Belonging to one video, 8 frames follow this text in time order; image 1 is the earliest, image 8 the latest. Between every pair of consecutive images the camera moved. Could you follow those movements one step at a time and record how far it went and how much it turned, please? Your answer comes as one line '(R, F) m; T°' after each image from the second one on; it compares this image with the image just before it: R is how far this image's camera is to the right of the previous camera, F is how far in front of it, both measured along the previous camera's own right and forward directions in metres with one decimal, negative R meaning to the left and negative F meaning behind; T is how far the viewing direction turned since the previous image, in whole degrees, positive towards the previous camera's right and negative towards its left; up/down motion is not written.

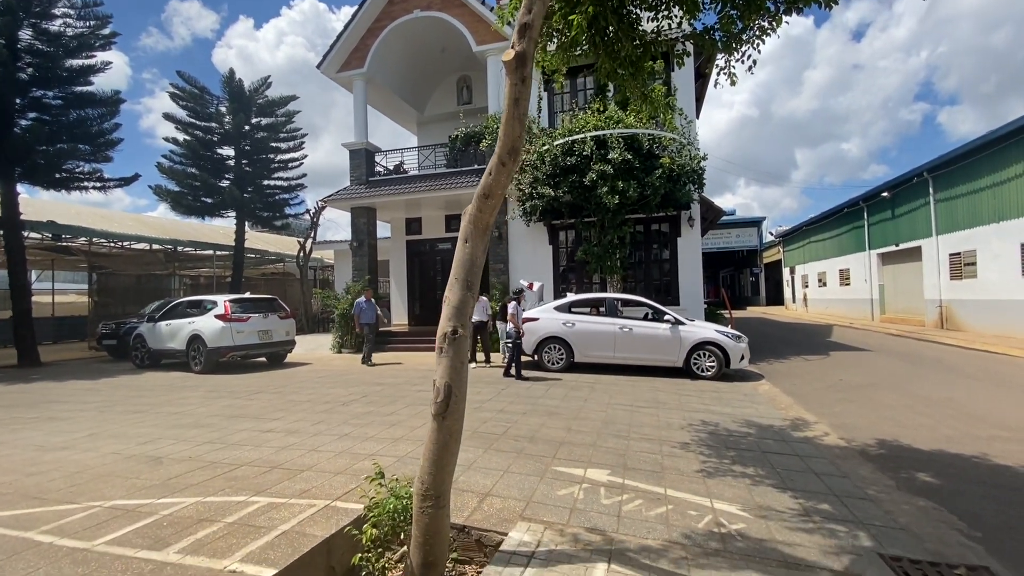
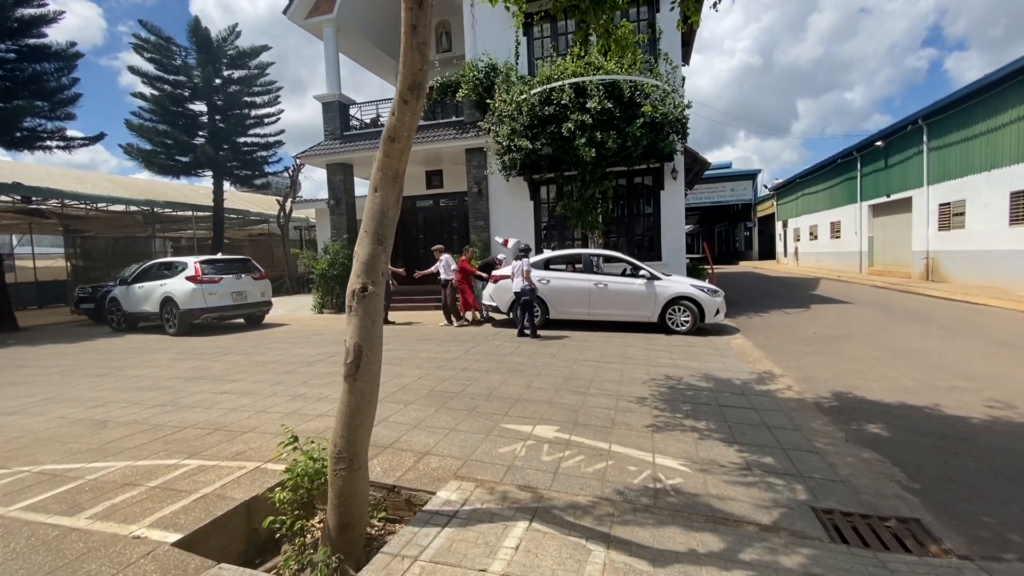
(+0.5, +0.2) m; 0°
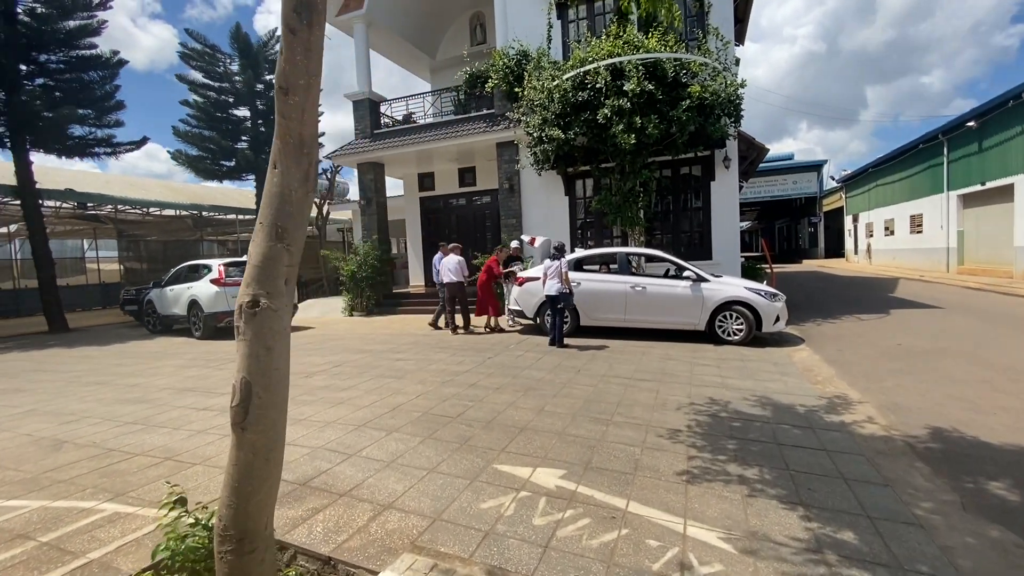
(+0.4, +0.9) m; -6°
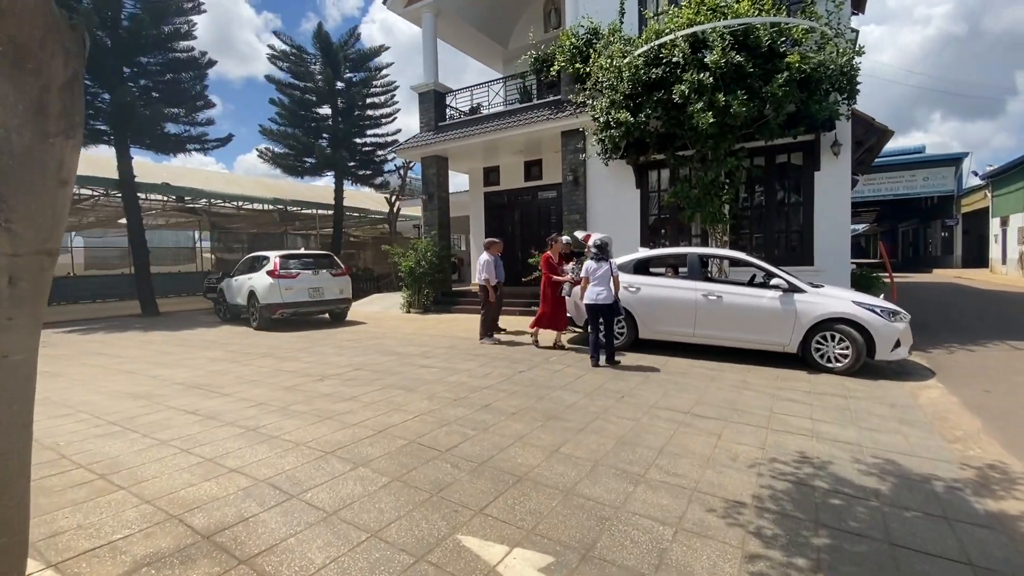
(+0.6, +1.0) m; -10°
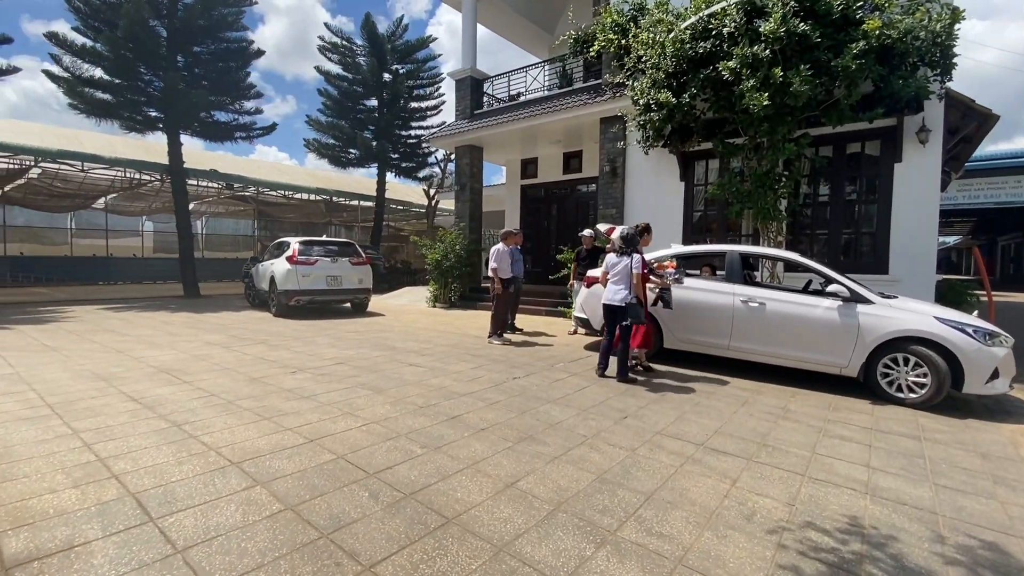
(+0.6, +0.8) m; -6°
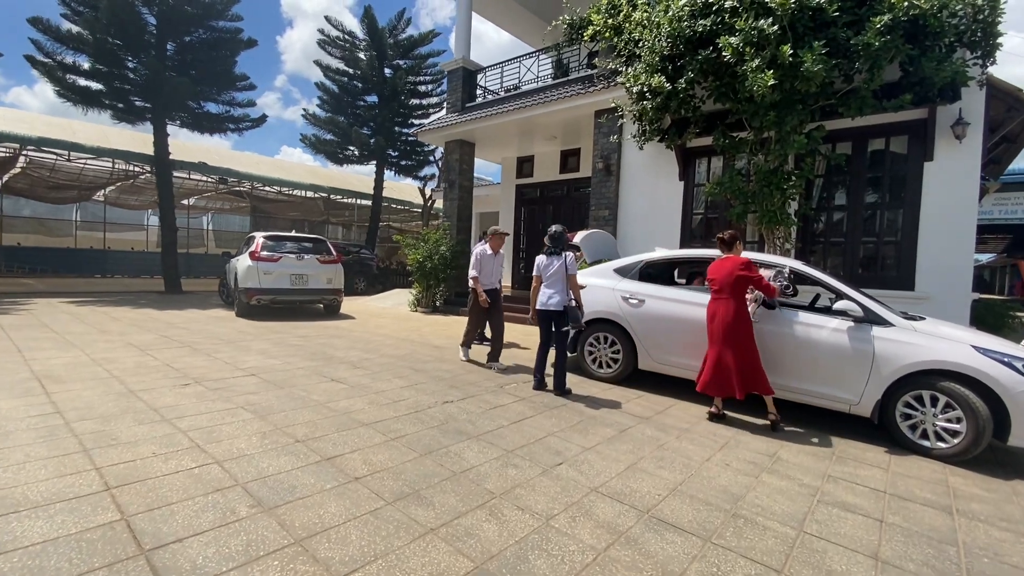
(+0.7, +0.9) m; -2°
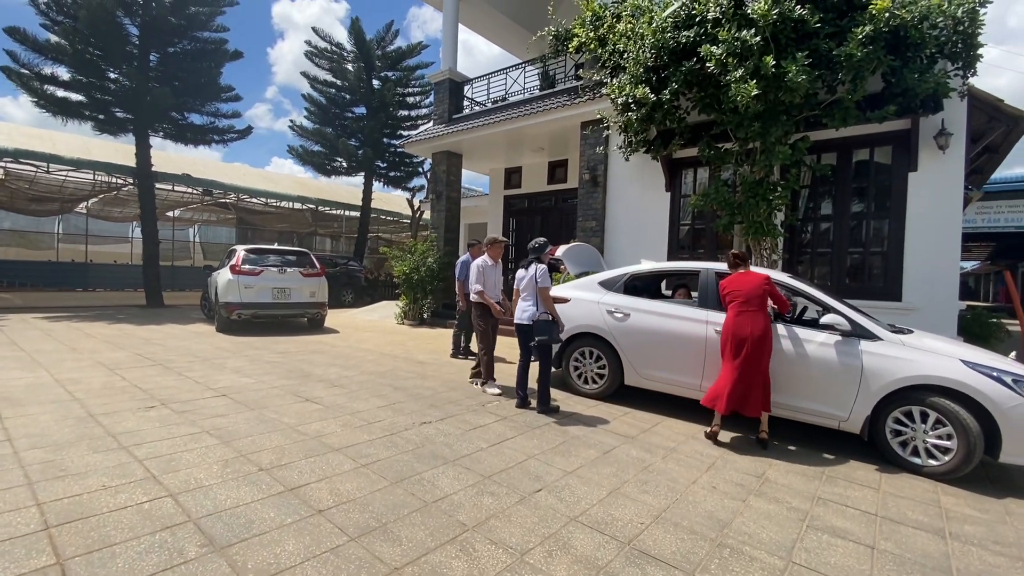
(+0.1, +0.1) m; +1°
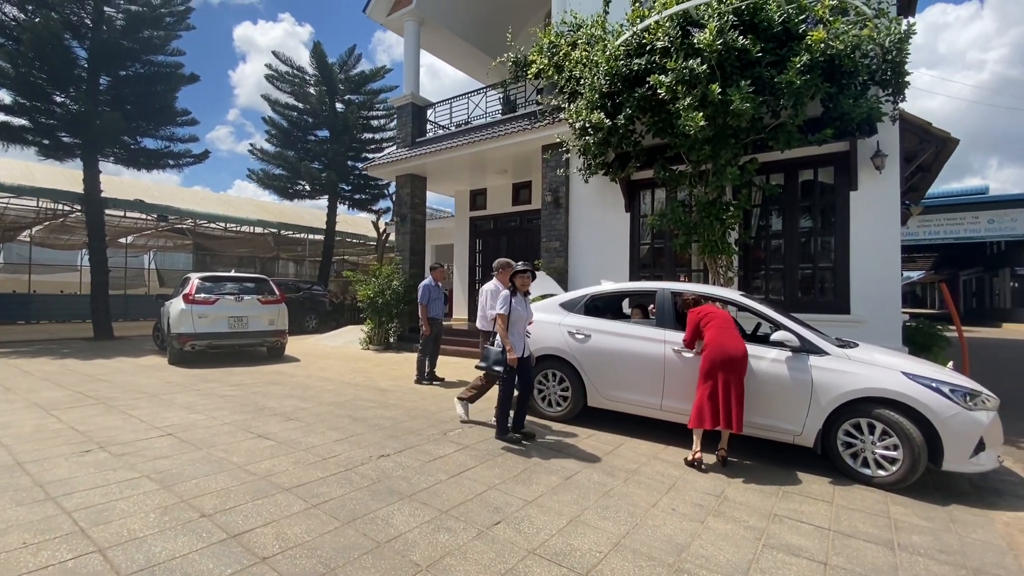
(+0.1, 0.0) m; +3°
